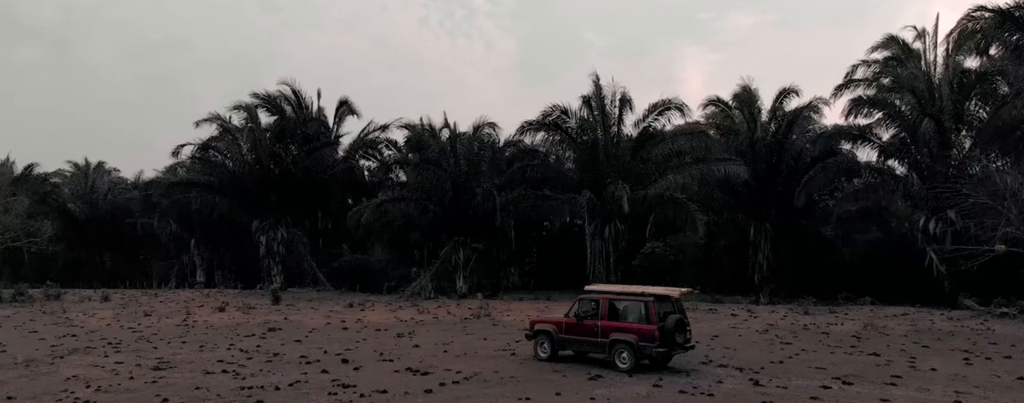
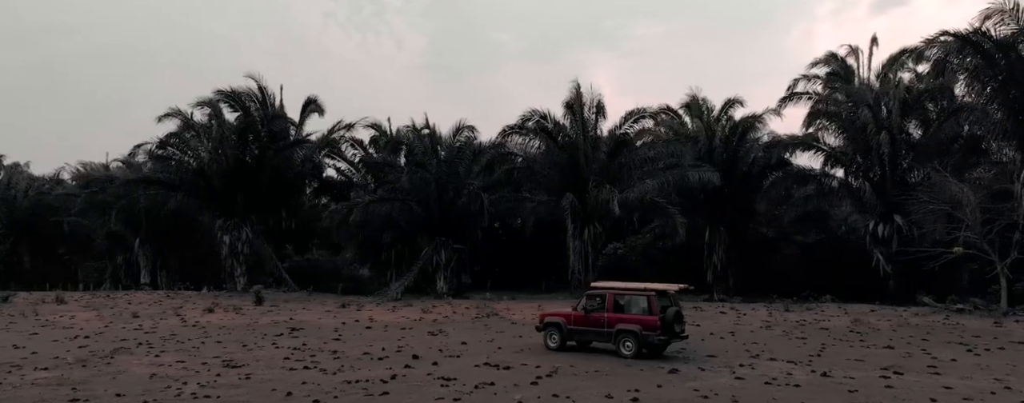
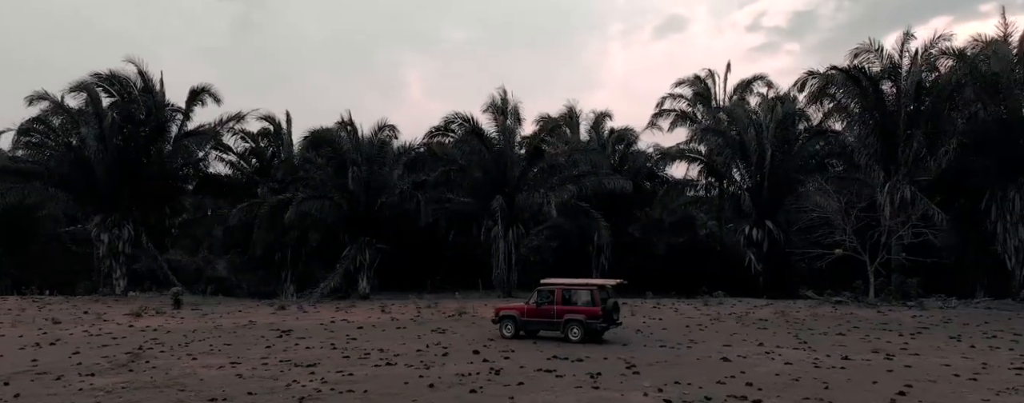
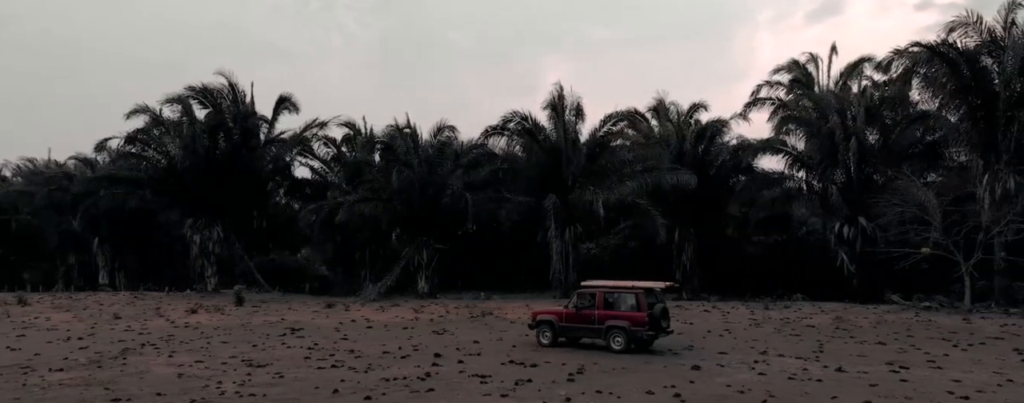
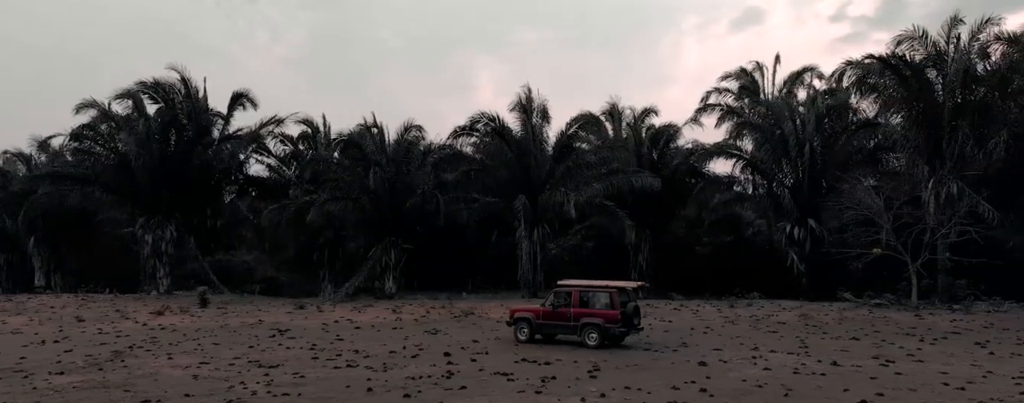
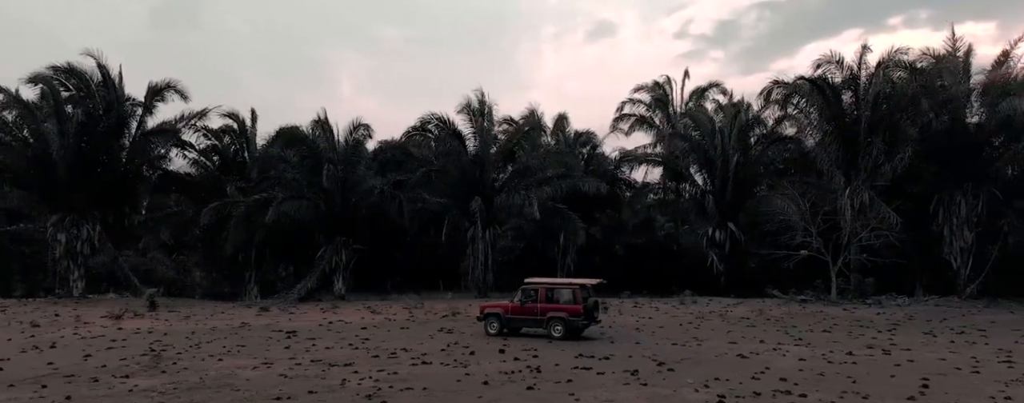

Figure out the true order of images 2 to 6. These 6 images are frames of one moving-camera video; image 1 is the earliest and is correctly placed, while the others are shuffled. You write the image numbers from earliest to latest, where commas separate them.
2, 4, 5, 3, 6
